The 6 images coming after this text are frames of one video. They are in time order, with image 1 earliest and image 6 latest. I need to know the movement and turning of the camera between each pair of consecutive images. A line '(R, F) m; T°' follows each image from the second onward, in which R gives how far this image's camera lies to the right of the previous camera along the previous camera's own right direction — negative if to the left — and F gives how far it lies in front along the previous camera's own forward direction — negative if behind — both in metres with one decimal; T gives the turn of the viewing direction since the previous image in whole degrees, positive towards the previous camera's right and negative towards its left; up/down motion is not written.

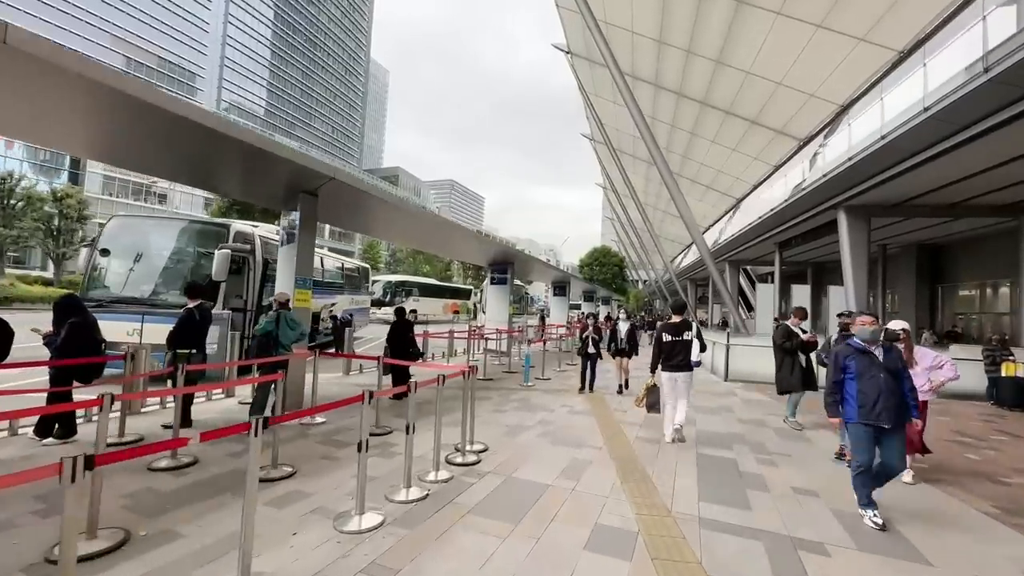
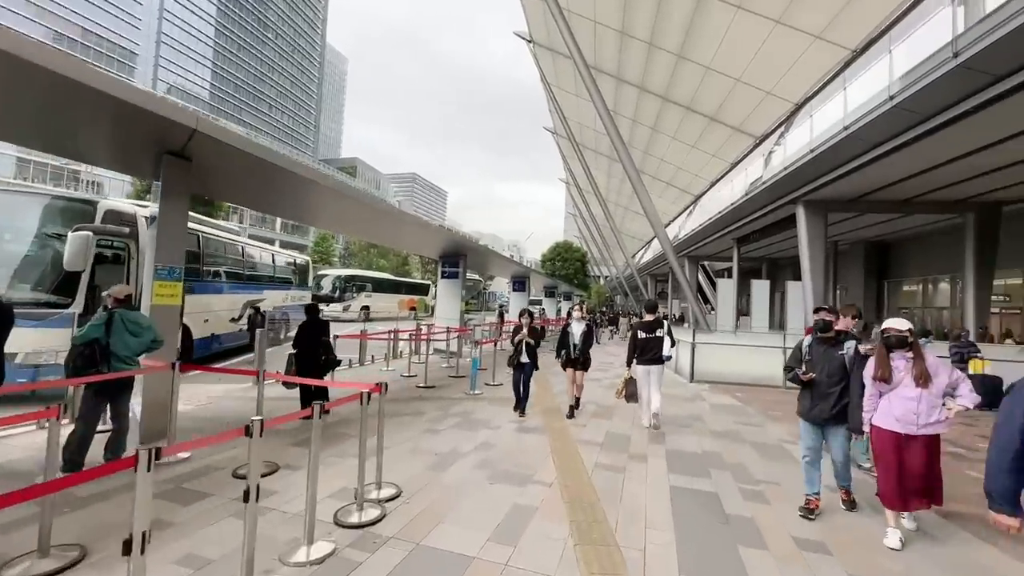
(+0.4, +1.2) m; +5°
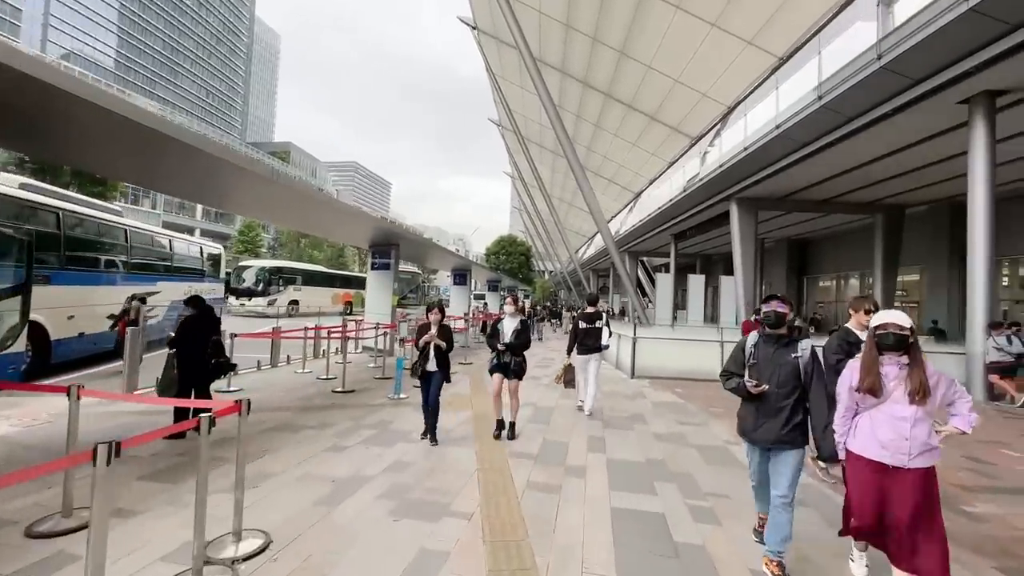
(+0.3, +0.8) m; +7°
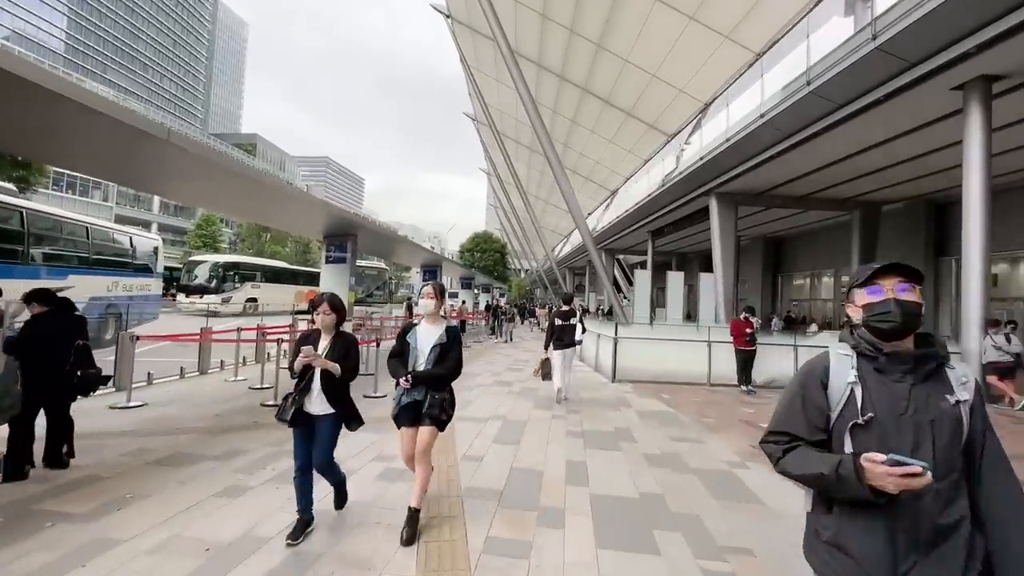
(+0.2, +1.1) m; +3°
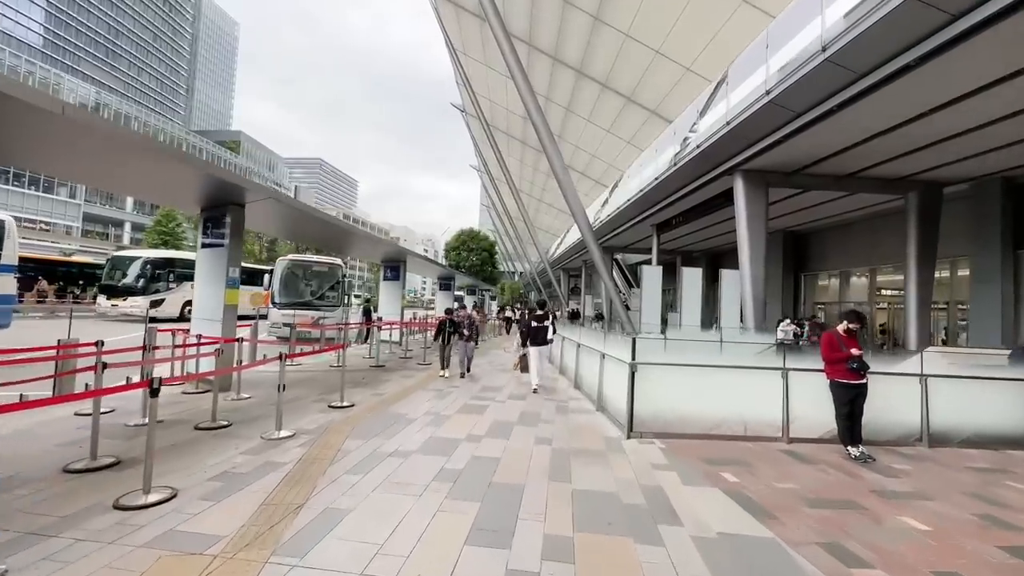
(+0.6, +3.8) m; +1°
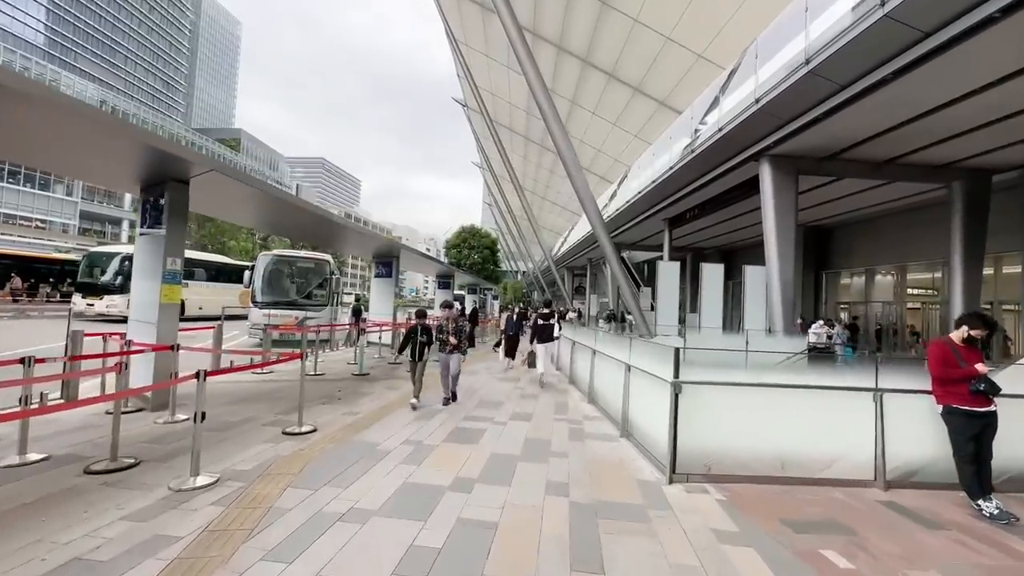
(0.0, +1.4) m; 0°
